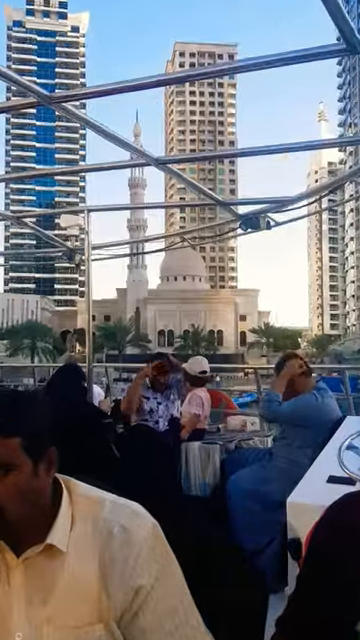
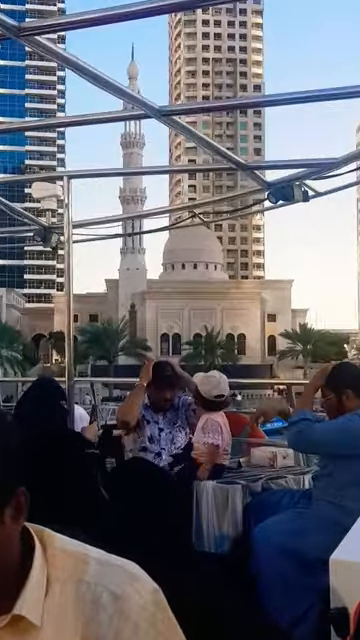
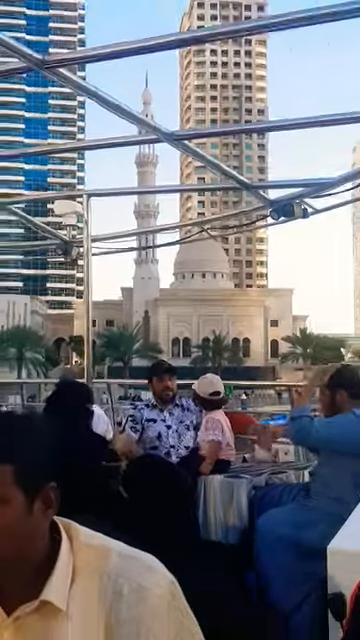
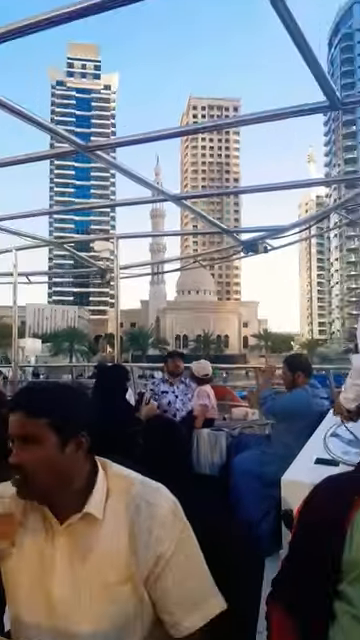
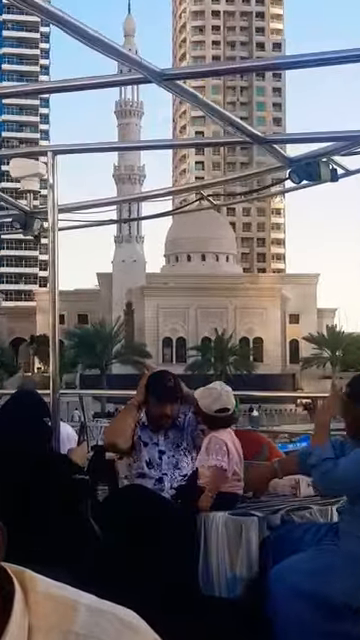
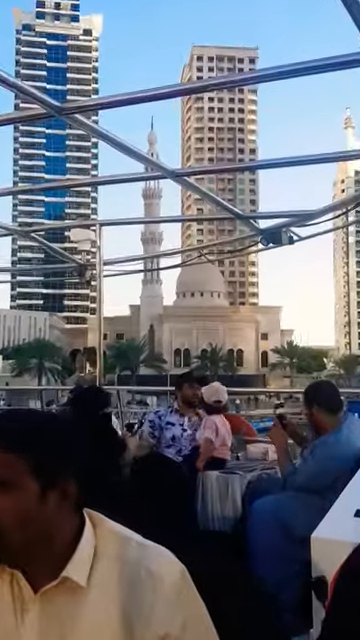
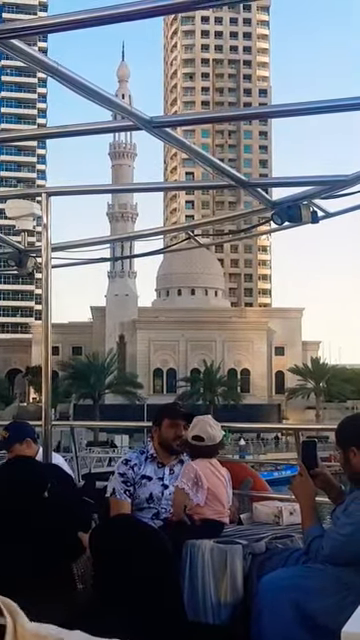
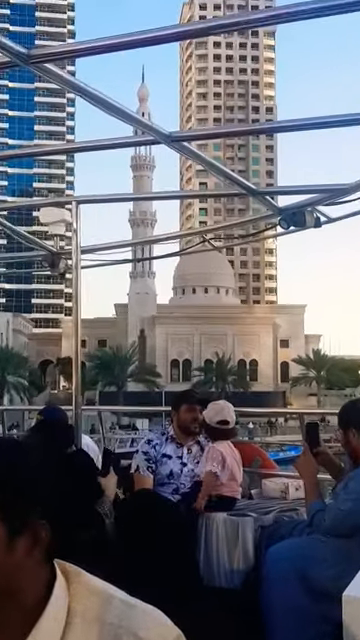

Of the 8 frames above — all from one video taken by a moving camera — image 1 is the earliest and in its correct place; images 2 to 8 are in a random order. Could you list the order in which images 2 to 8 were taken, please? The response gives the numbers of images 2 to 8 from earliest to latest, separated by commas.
2, 5, 3, 4, 6, 8, 7
